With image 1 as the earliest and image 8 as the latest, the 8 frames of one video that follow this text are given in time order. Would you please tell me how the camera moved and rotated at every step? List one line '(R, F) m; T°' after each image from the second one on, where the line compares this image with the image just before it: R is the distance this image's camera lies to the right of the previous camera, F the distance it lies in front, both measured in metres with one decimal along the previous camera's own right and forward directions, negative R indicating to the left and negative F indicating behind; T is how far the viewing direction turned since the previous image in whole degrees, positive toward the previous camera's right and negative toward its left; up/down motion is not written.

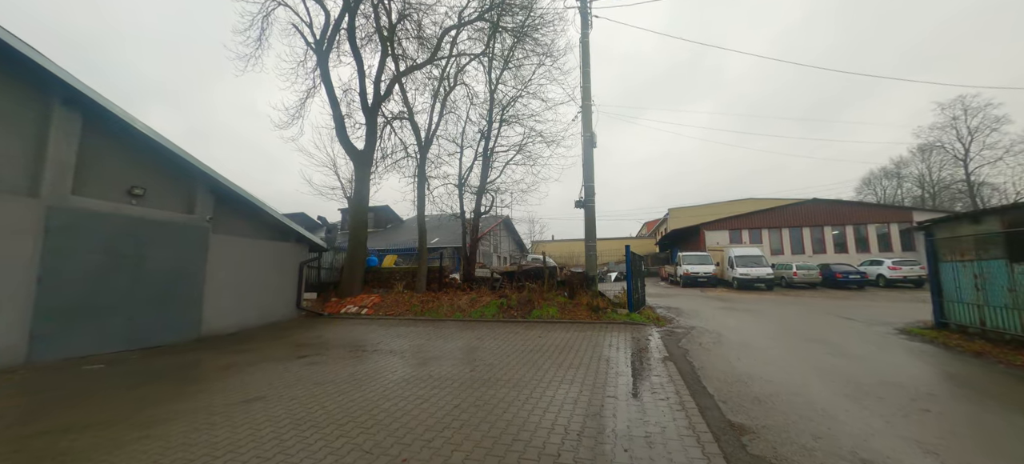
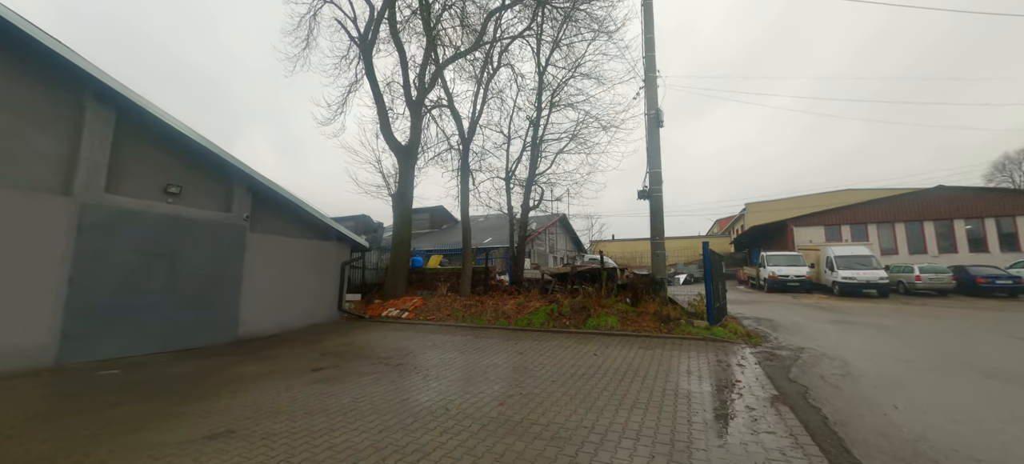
(+0.2, +1.2) m; -10°
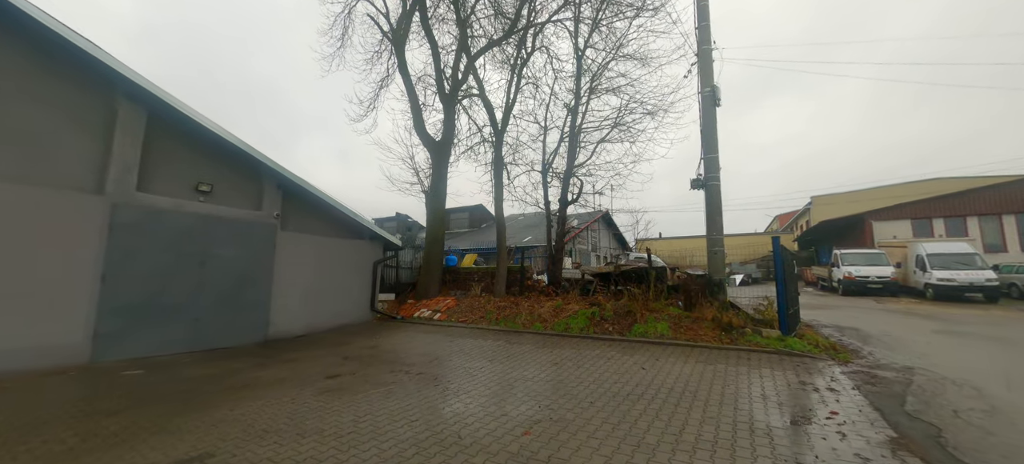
(+0.1, +0.7) m; -7°
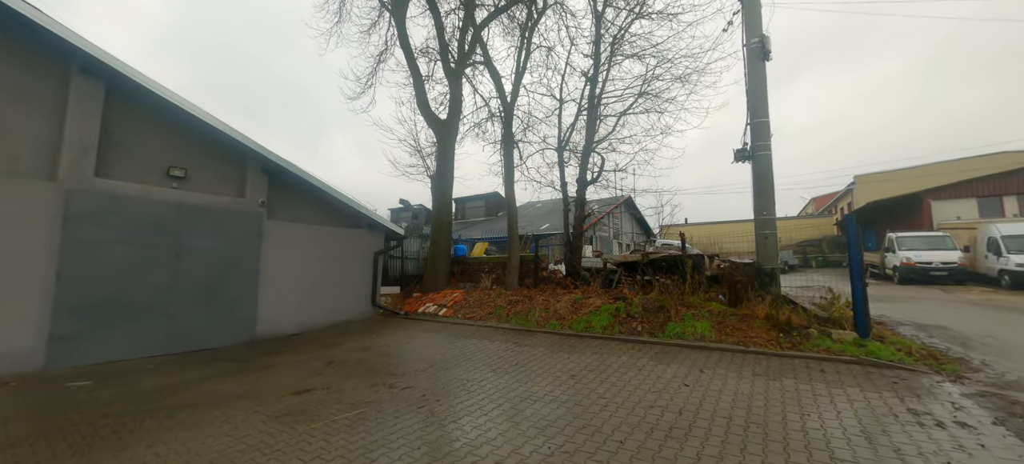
(+0.2, +1.0) m; -4°
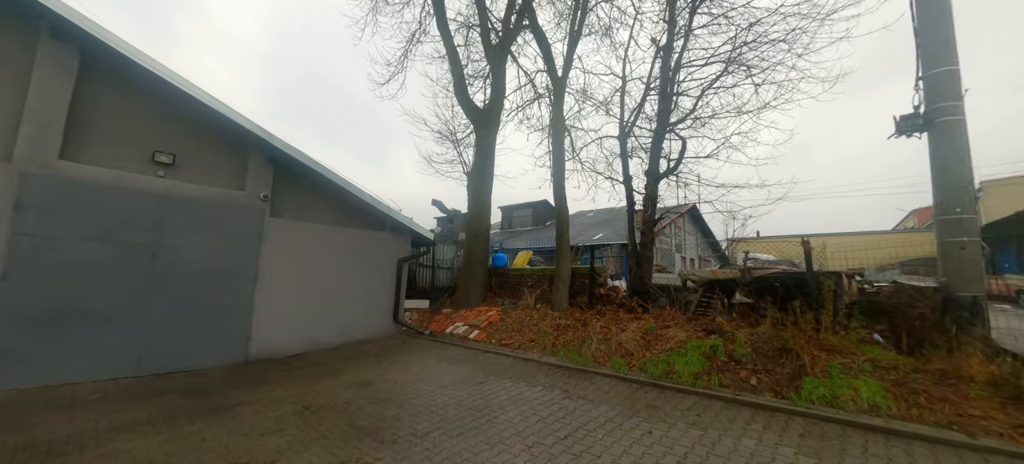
(0.0, +1.6) m; -8°
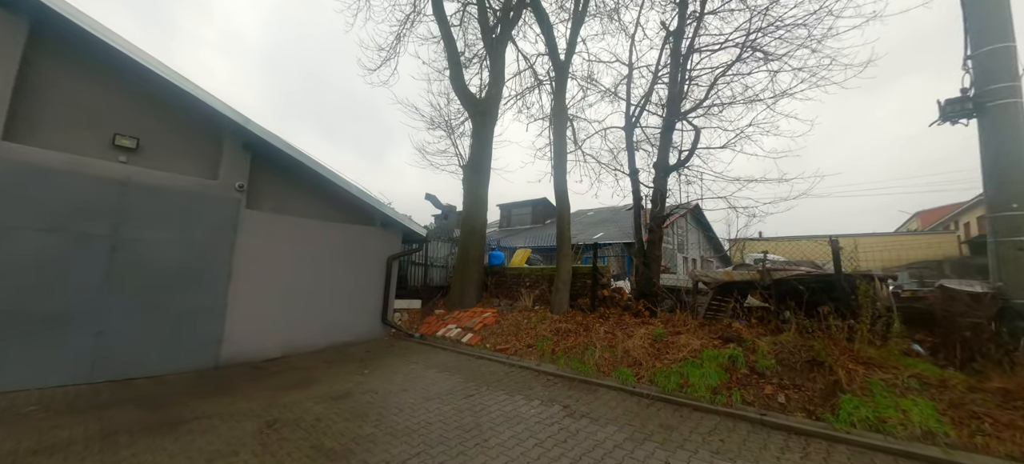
(0.0, +0.5) m; 0°
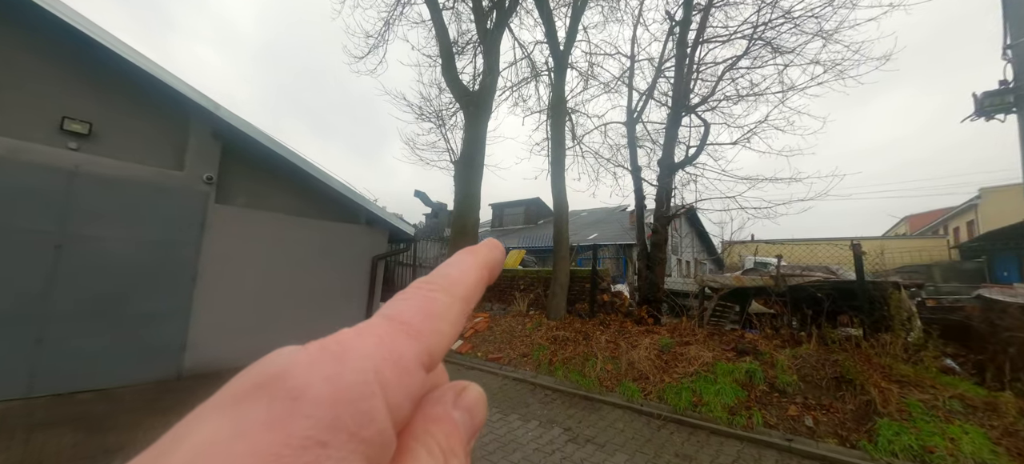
(0.0, +0.4) m; +1°
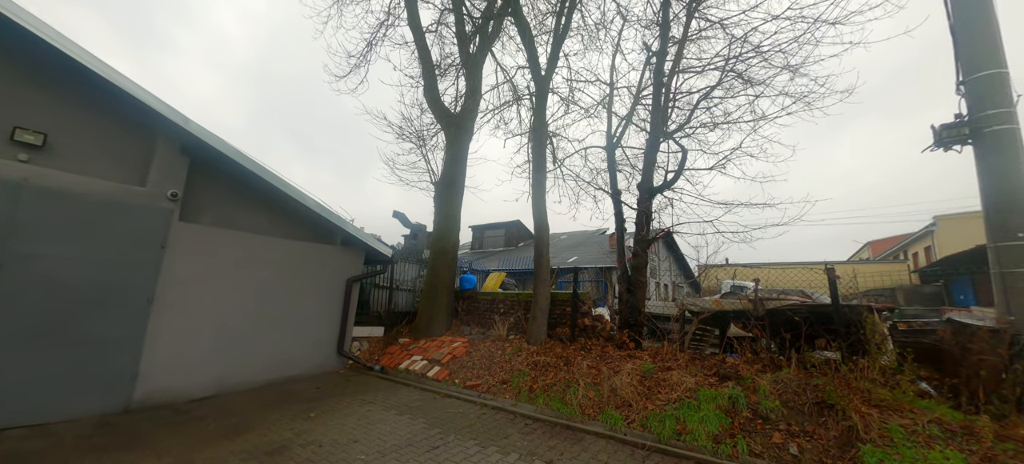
(0.0, +0.1) m; +3°
